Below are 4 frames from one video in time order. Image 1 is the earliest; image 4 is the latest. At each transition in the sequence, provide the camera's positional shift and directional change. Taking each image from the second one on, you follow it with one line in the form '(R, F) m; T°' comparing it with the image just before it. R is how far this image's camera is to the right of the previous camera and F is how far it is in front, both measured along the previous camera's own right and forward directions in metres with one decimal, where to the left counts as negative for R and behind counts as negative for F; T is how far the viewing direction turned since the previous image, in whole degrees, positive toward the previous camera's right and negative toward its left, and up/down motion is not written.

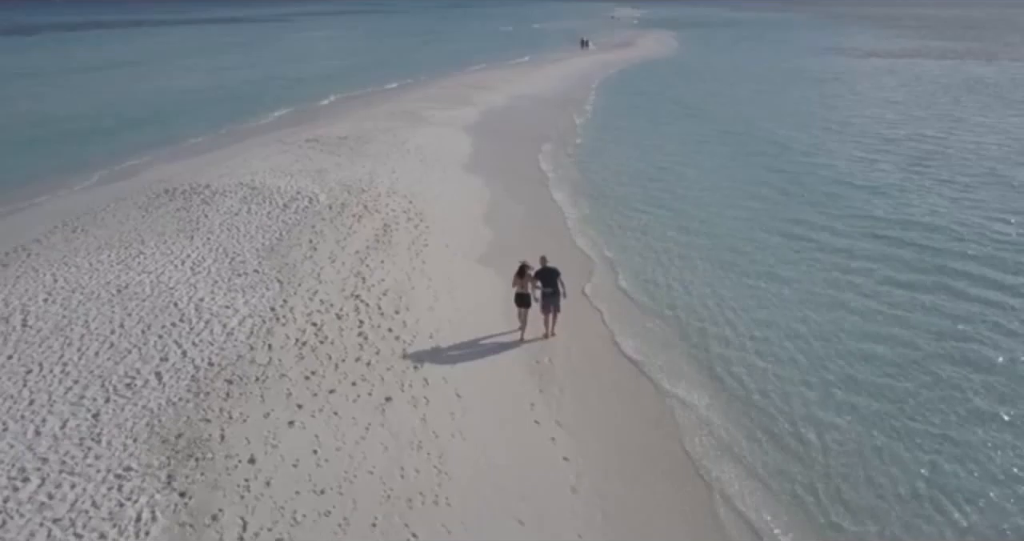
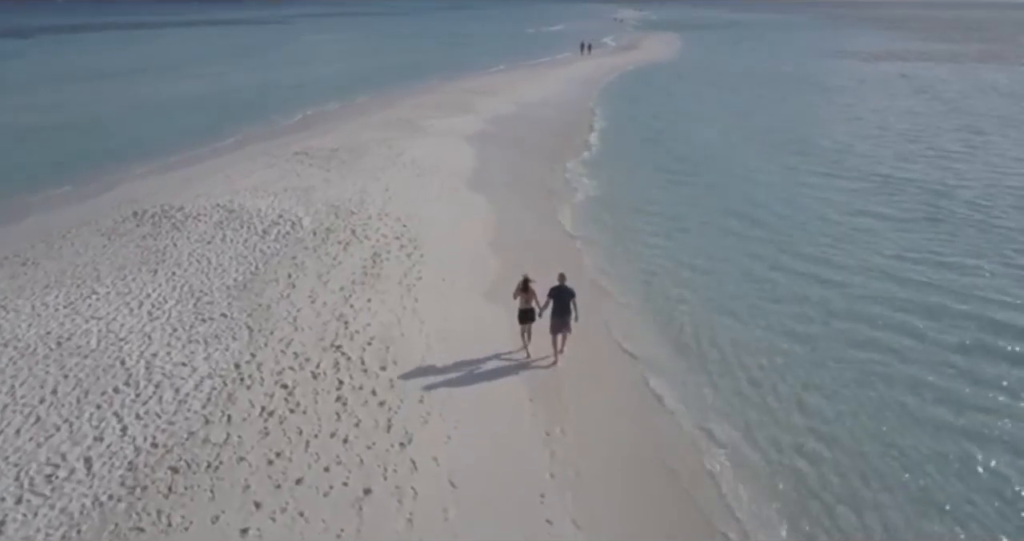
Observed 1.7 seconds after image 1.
(-0.1, +2.0) m; 0°
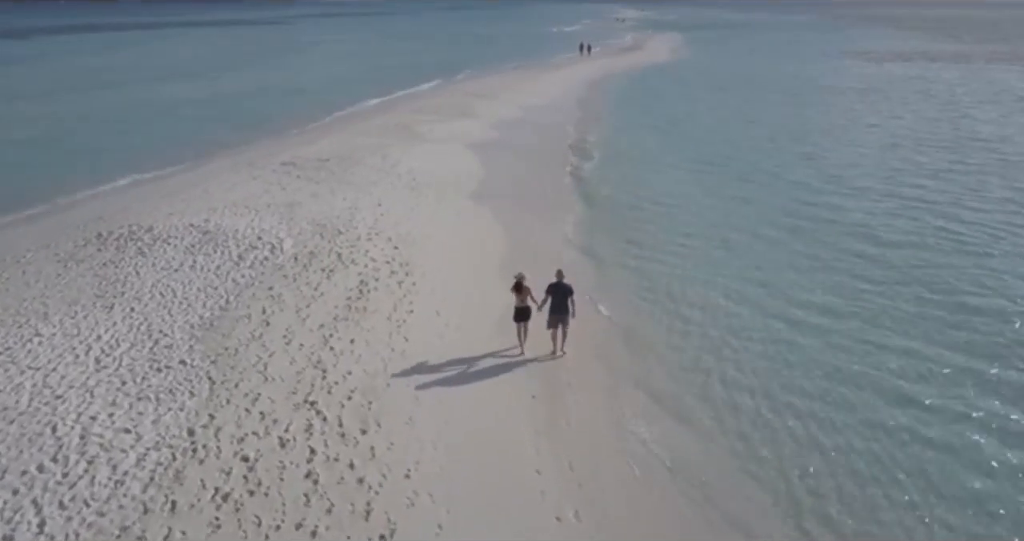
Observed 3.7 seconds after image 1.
(0.0, +1.8) m; 0°
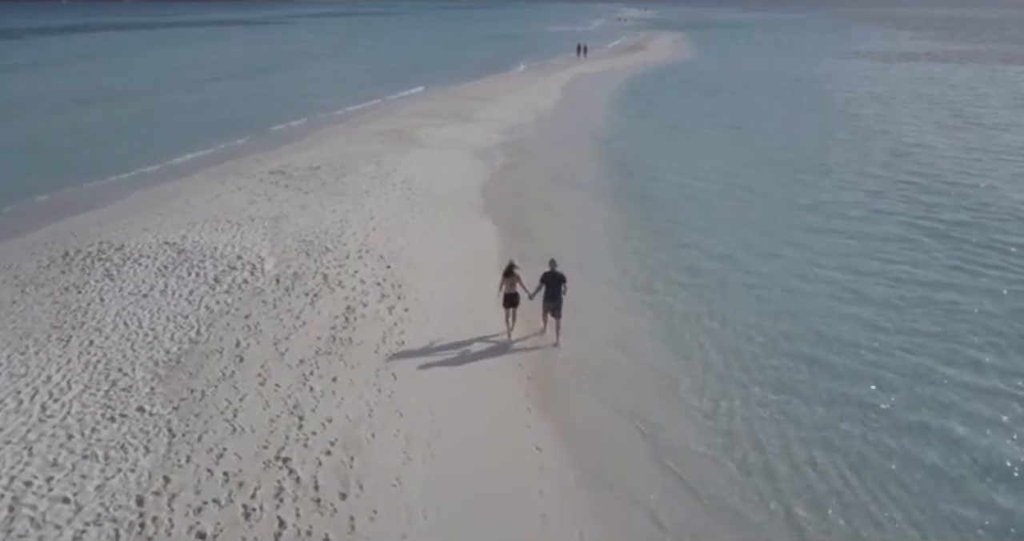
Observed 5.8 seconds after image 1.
(0.0, +1.4) m; 0°
